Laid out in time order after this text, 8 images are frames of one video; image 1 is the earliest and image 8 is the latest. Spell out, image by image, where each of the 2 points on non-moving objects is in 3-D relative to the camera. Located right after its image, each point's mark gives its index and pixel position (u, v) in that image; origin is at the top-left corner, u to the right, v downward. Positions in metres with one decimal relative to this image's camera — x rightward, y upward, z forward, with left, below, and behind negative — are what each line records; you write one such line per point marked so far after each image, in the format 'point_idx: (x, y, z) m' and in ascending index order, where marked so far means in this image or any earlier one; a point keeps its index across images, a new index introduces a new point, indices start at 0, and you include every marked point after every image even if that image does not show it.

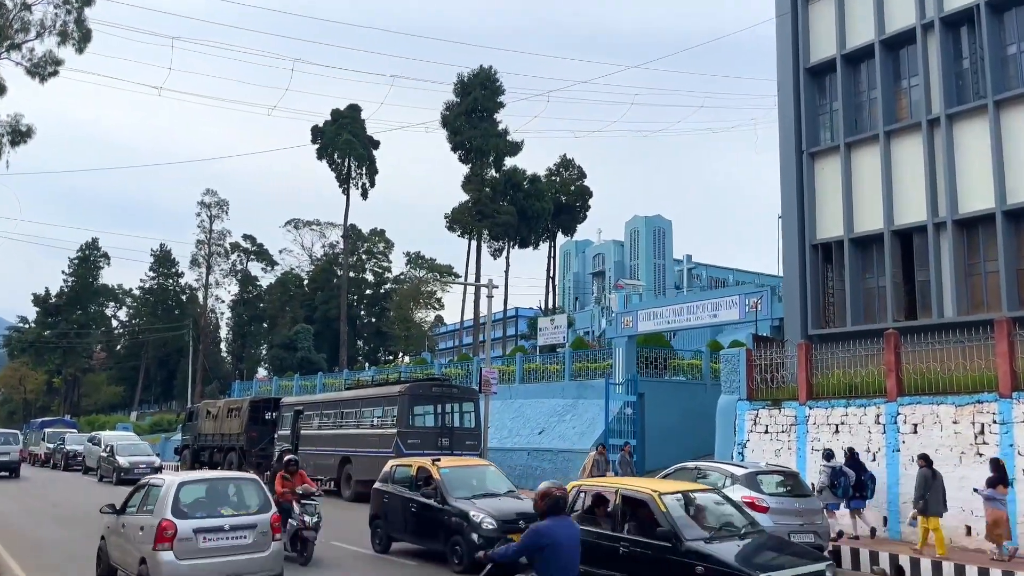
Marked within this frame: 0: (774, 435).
0: (+6.0, -3.4, +18.4) m
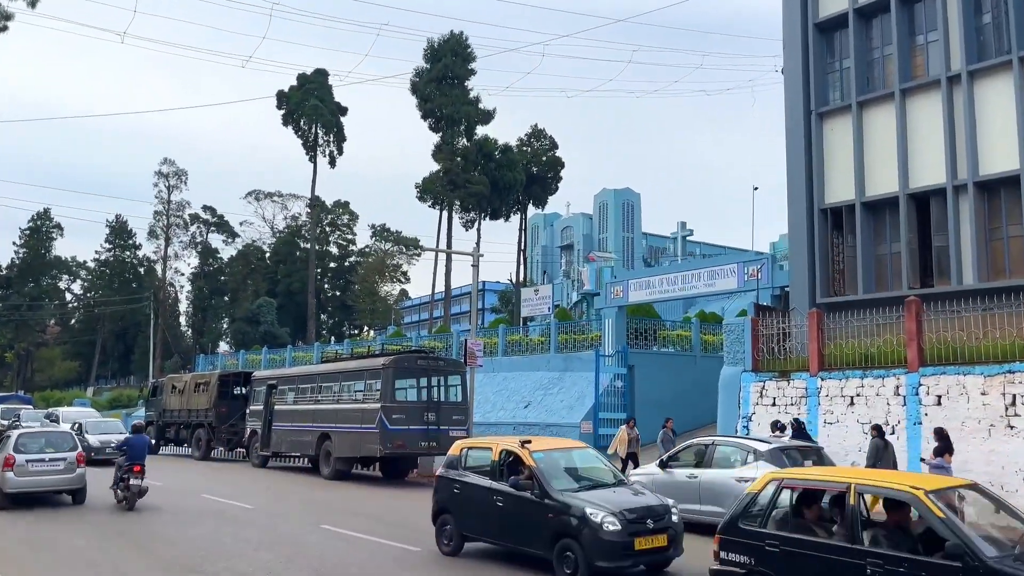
0: (+5.9, -2.6, +17.6) m
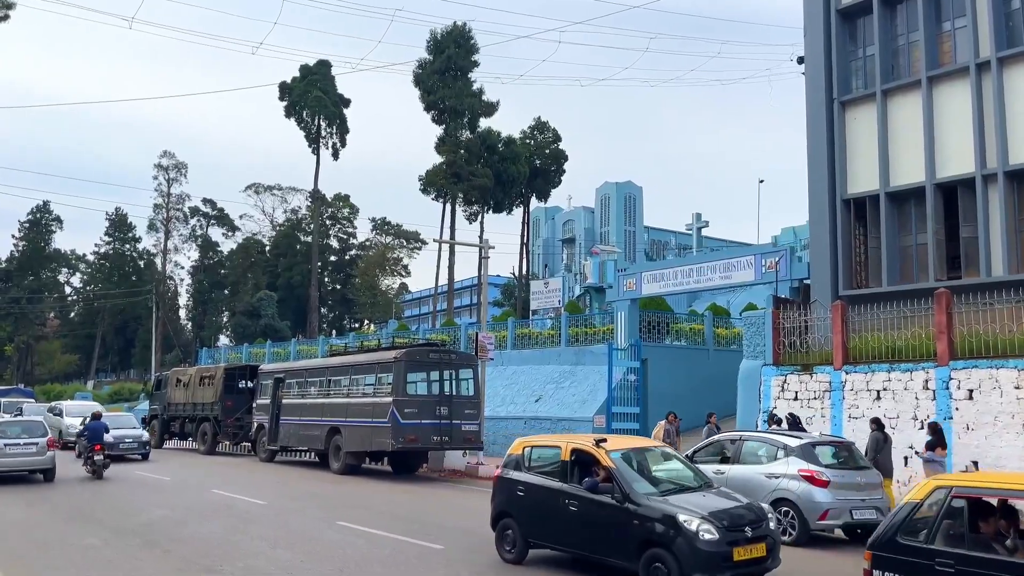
0: (+6.3, -2.5, +17.2) m
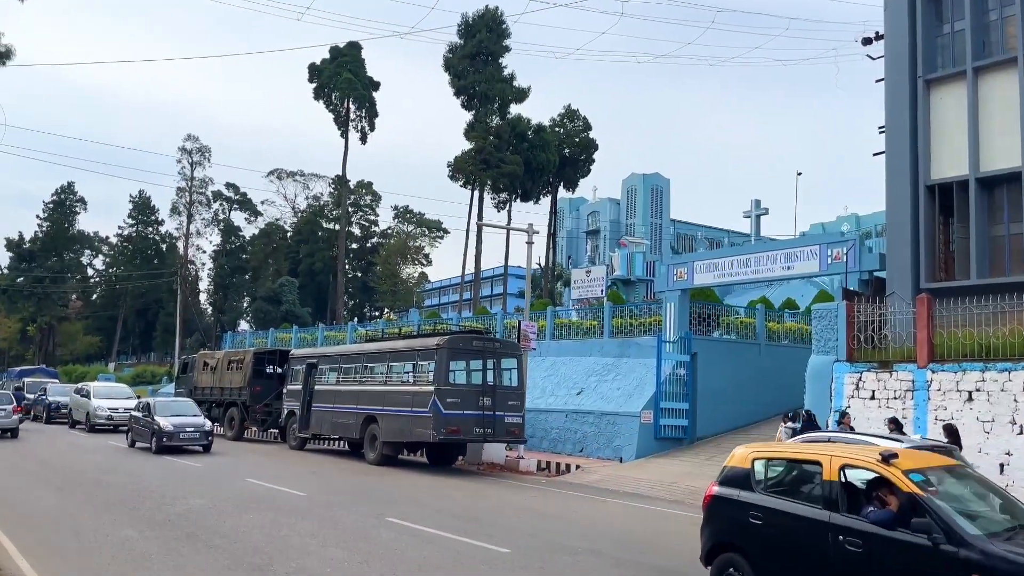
0: (+7.4, -2.3, +16.0) m
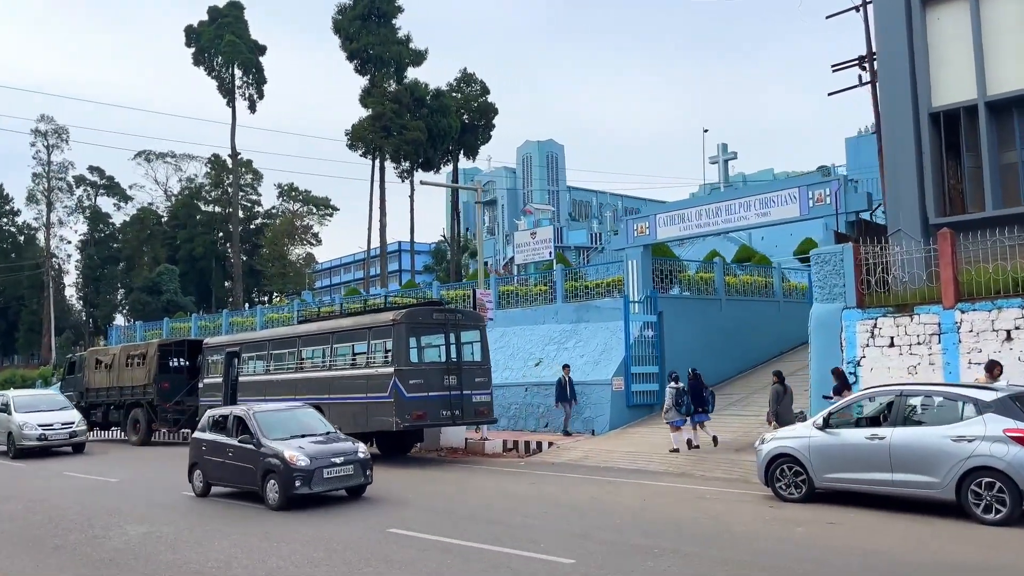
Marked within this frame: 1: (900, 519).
0: (+7.2, -1.1, +14.8) m
1: (+5.0, -3.0, +10.4) m
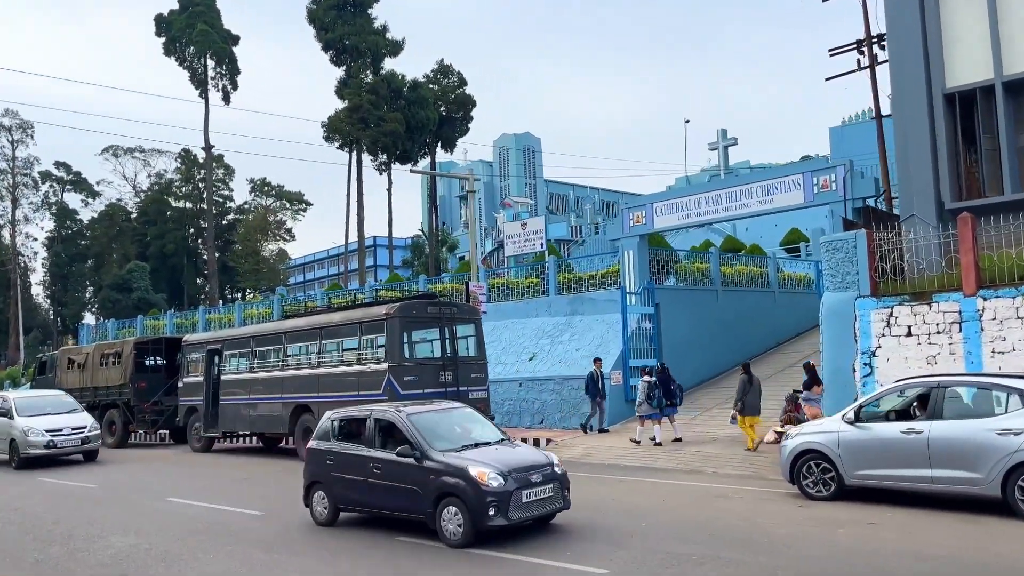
0: (+7.3, -0.9, +14.3) m
1: (+5.2, -2.8, +9.8) m
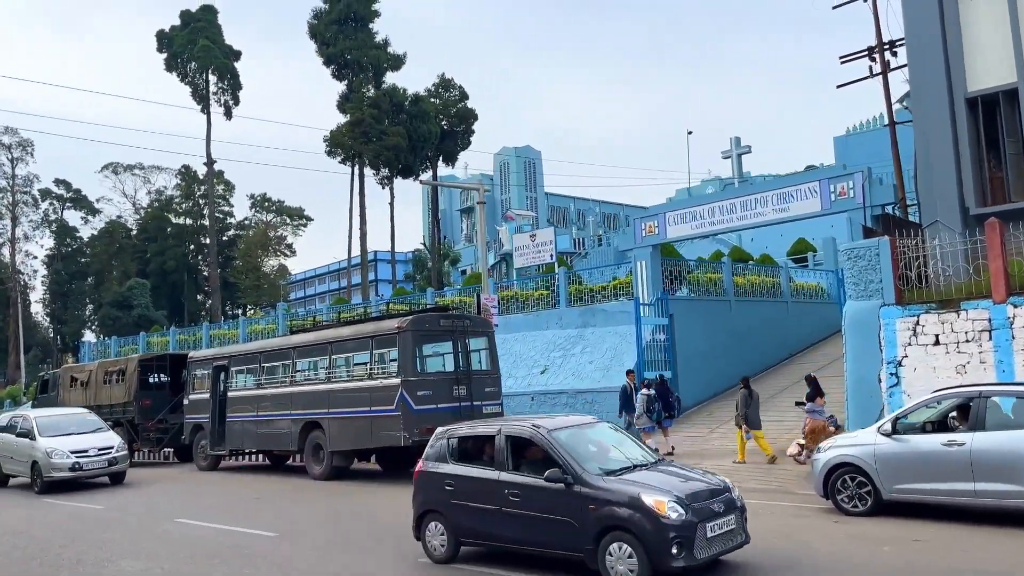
0: (+7.6, -1.0, +14.0) m
1: (+5.6, -2.9, +9.4) m
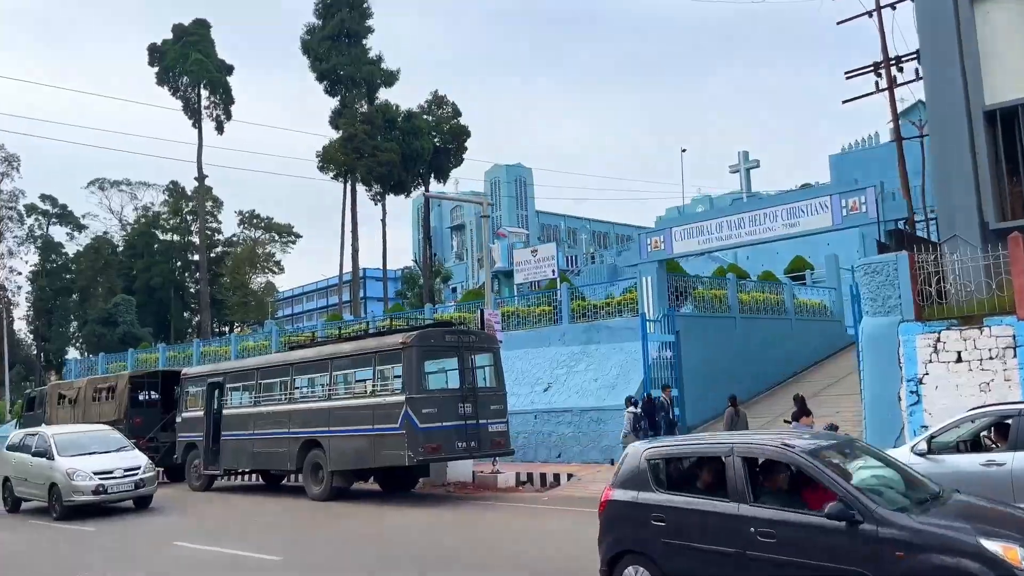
0: (+7.8, -1.3, +13.6) m
1: (+5.8, -3.0, +9.0) m
